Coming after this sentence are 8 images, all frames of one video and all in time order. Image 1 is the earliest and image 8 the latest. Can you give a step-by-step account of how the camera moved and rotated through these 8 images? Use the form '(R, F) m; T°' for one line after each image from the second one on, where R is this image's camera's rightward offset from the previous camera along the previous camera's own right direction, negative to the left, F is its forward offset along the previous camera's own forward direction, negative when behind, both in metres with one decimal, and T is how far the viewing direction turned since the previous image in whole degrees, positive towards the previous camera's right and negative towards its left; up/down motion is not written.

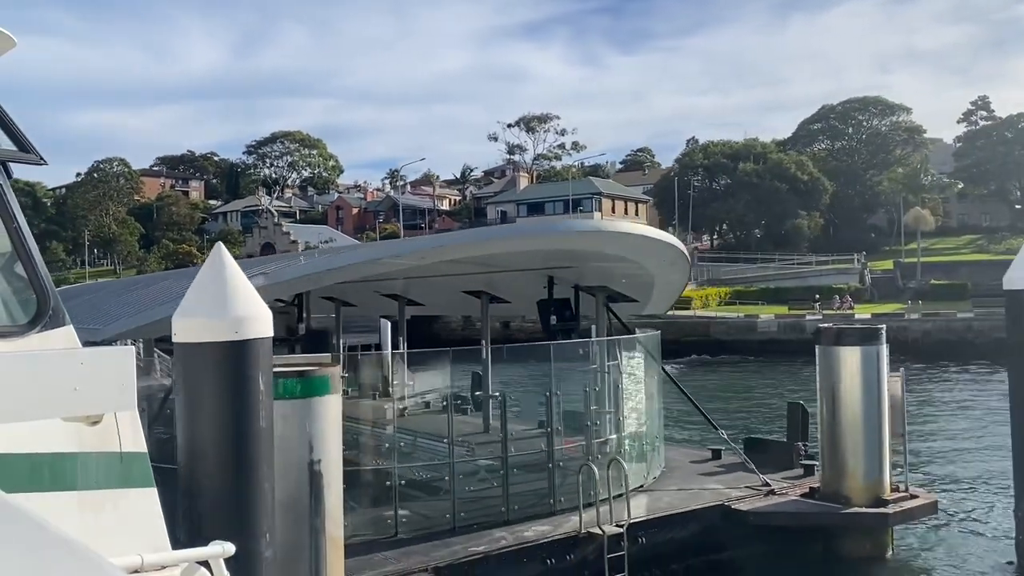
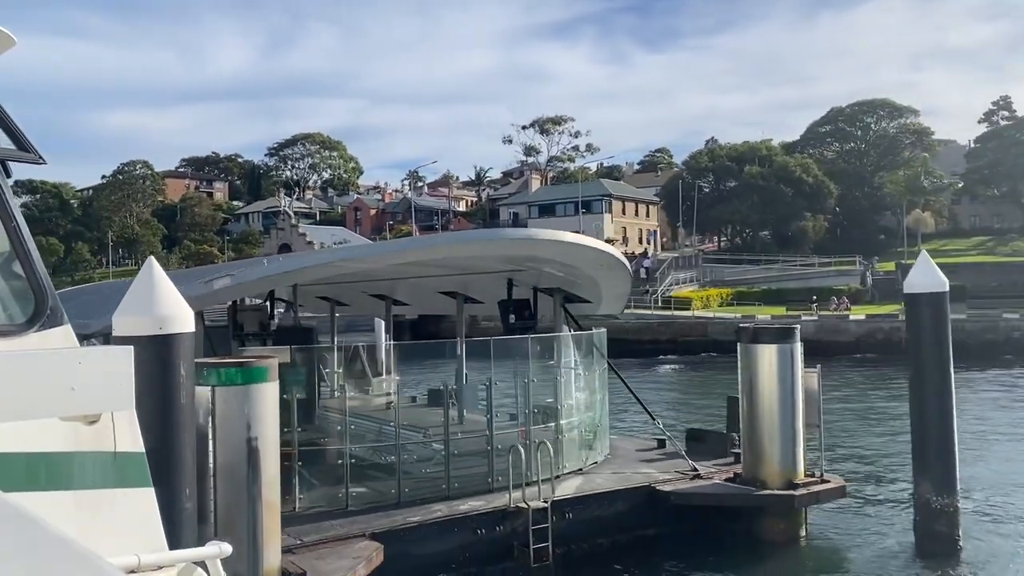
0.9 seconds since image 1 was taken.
(+0.9, -1.0) m; -2°
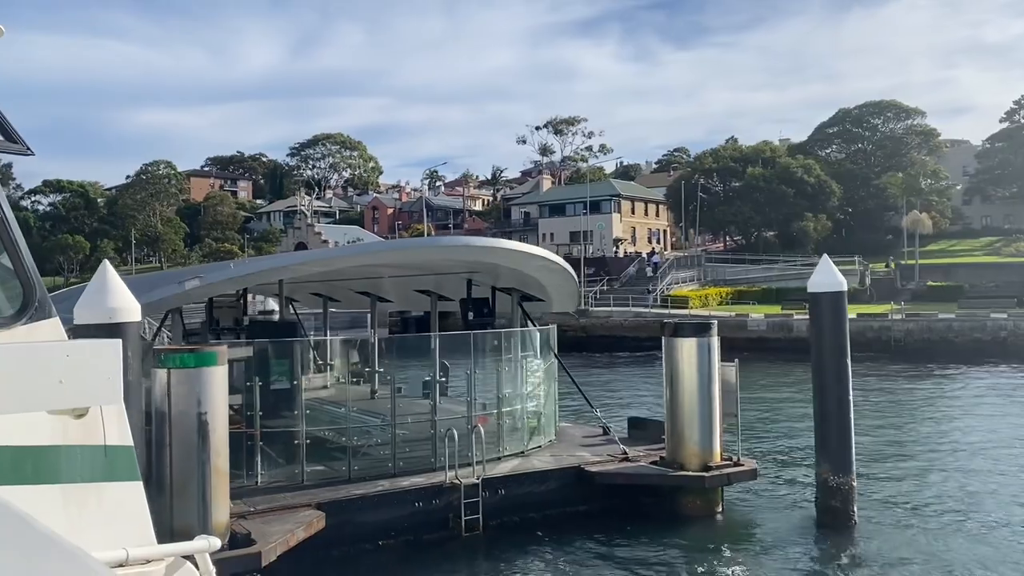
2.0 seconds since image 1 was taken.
(+1.1, -1.1) m; -2°
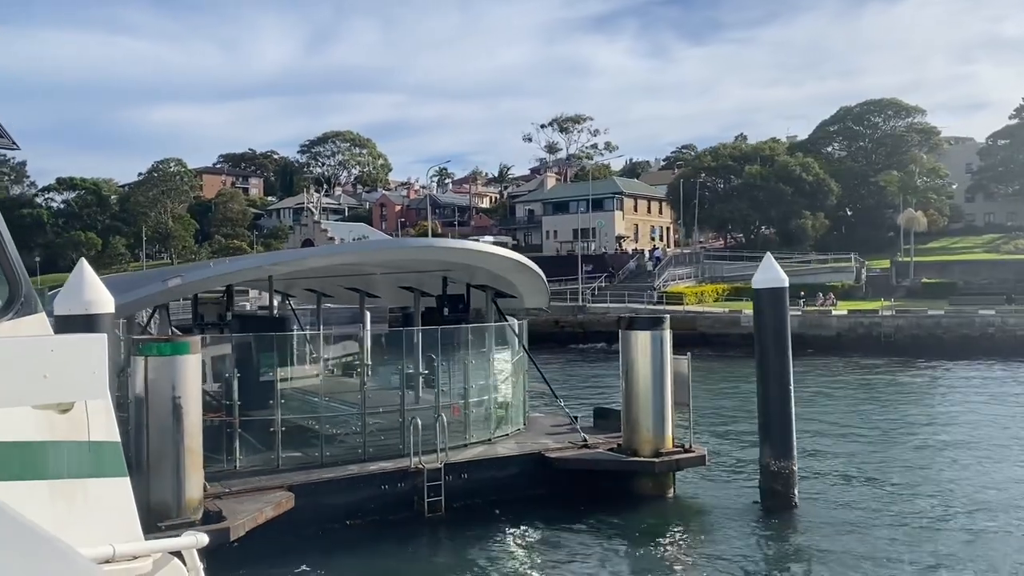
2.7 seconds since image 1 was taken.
(+0.7, -0.7) m; -1°
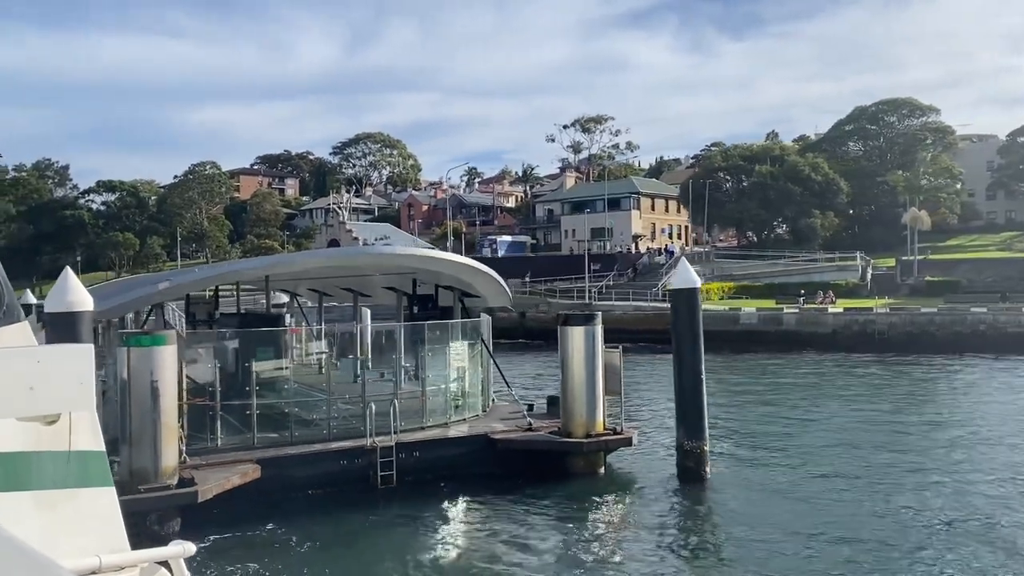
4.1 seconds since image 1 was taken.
(+1.4, -1.5) m; -2°
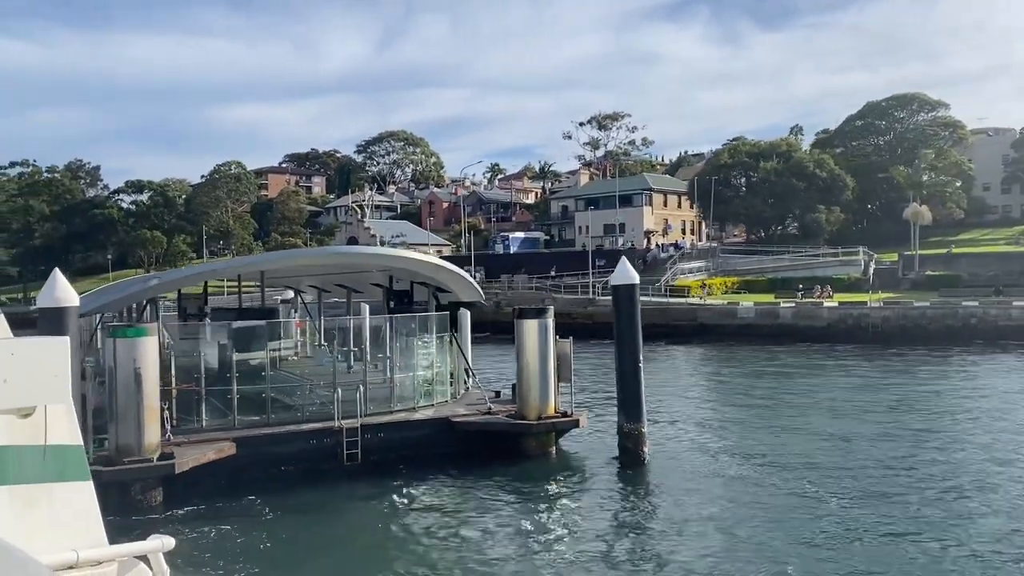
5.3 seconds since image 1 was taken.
(+1.3, -1.2) m; -2°
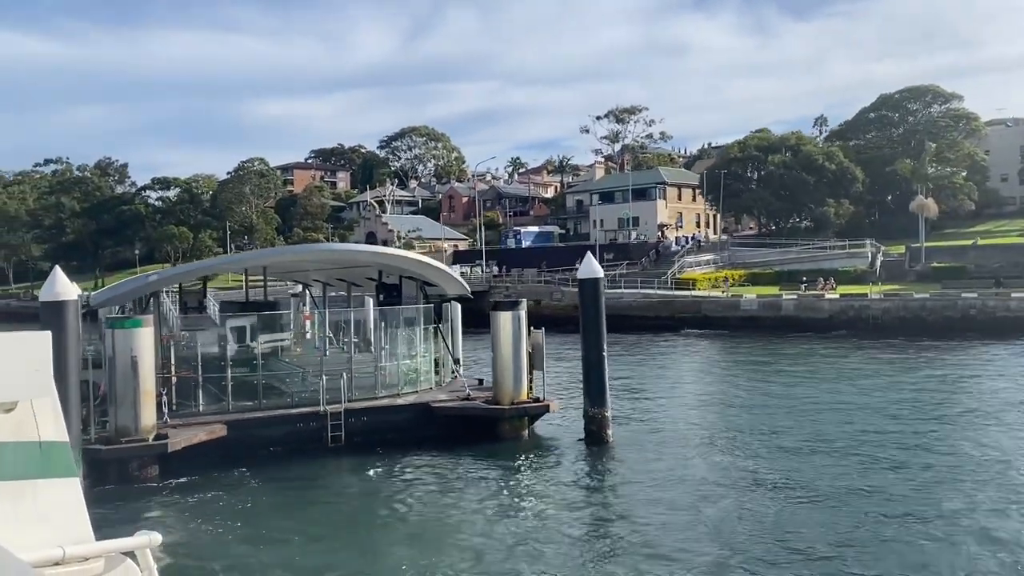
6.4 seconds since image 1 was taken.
(+1.0, -1.0) m; -2°
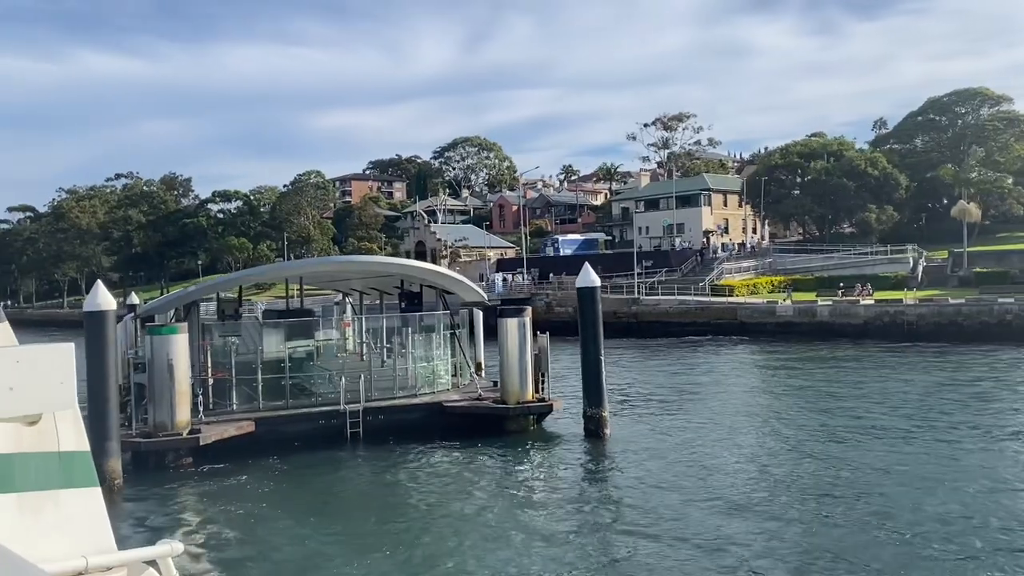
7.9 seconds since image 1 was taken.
(+1.1, -1.1) m; -4°
